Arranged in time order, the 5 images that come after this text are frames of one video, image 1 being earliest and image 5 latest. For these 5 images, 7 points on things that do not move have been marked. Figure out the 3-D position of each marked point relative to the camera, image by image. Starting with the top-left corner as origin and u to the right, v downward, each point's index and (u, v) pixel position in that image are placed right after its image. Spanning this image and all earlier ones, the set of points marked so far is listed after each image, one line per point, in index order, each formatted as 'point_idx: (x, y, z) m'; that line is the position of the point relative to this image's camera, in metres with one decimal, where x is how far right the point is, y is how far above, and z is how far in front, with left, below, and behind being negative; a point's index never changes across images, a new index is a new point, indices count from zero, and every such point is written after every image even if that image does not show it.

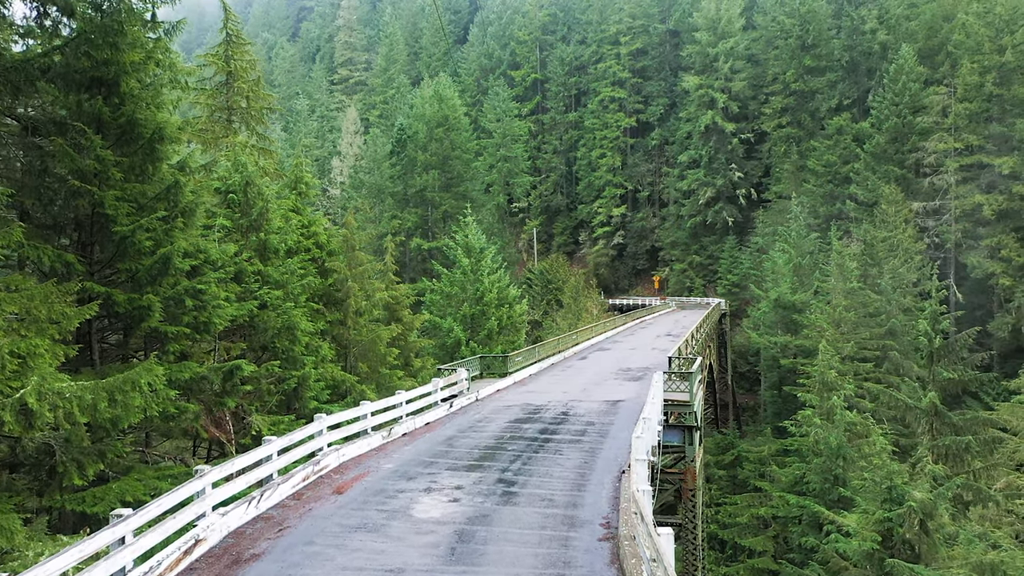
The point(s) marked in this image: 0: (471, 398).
0: (-0.9, -2.3, +13.6) m
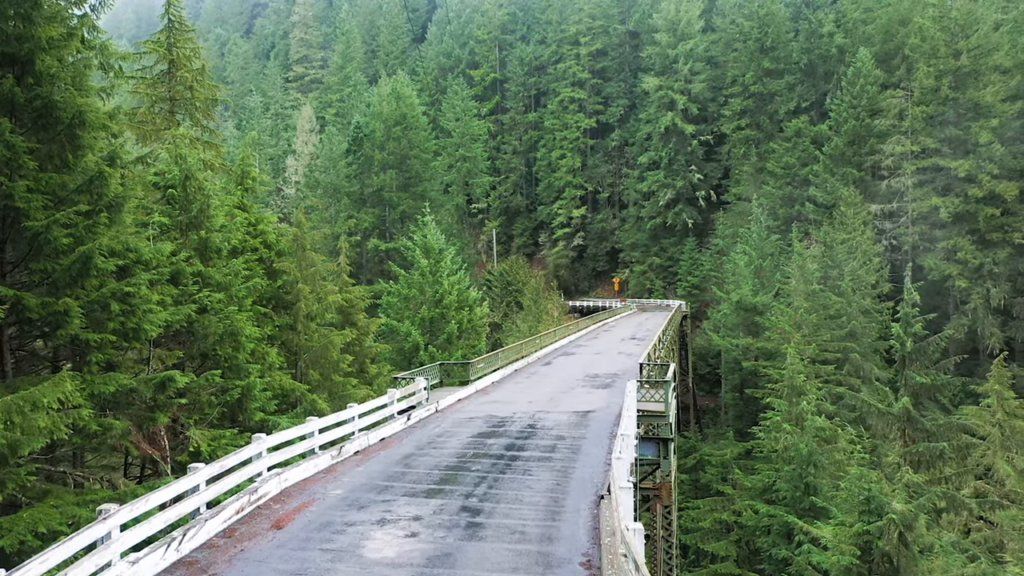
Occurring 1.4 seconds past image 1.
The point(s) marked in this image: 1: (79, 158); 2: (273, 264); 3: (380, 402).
0: (-1.6, -2.4, +12.7) m
1: (-7.8, +2.3, +11.5) m
2: (-7.1, +0.7, +19.0) m
3: (-2.3, -2.0, +11.2) m
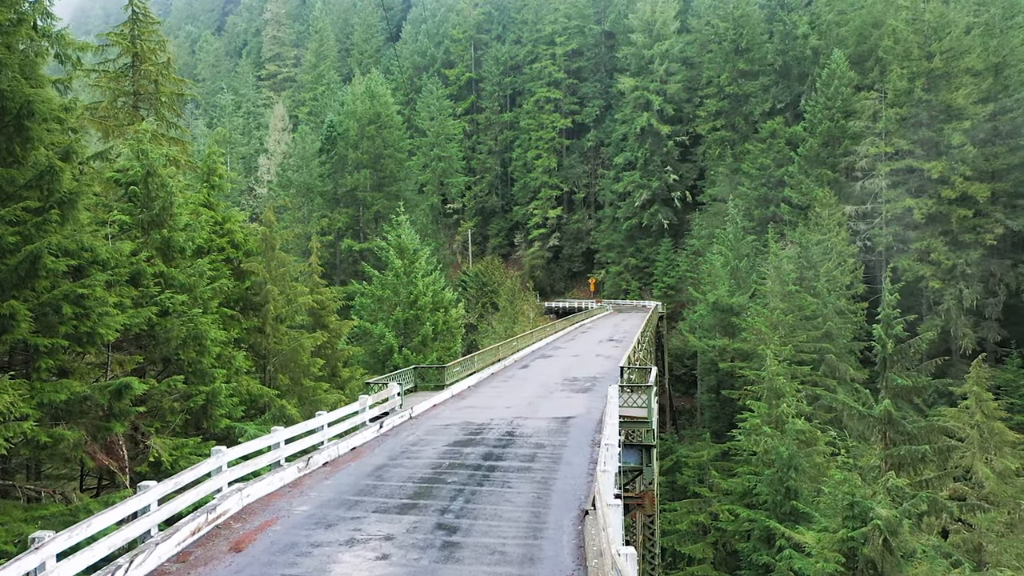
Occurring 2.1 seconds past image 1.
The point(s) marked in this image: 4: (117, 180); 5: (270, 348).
0: (-2.0, -2.4, +12.1) m
1: (-8.2, +2.3, +10.8) m
2: (-7.7, +0.7, +18.3) m
3: (-2.7, -2.0, +10.7) m
4: (-9.8, +2.7, +15.9) m
5: (-6.9, -1.7, +18.4) m
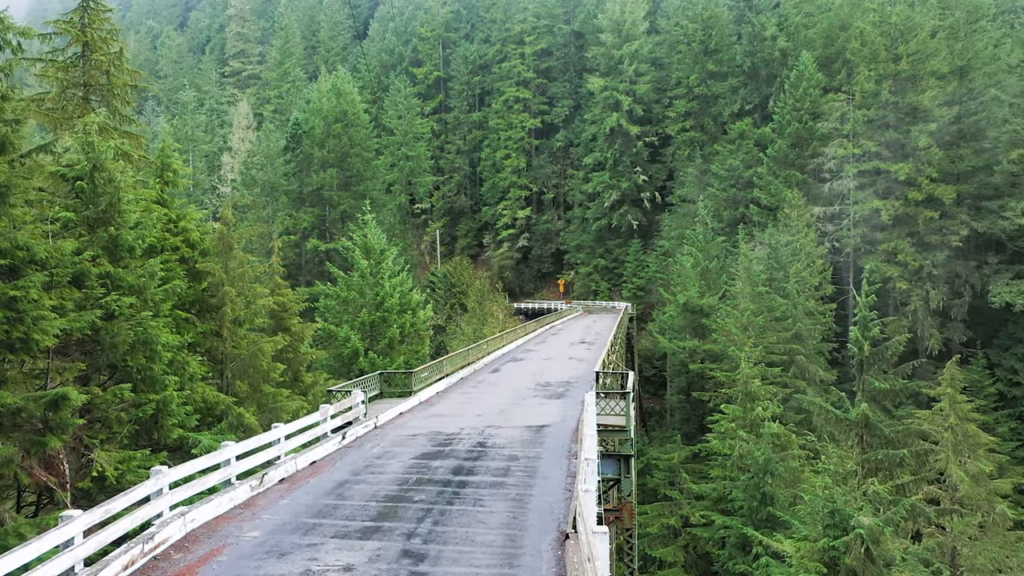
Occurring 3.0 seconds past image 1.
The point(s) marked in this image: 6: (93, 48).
0: (-2.6, -2.5, +11.4) m
1: (-8.6, +2.3, +9.8) m
2: (-8.6, +0.6, +17.3) m
3: (-3.1, -2.0, +9.9) m
4: (-10.5, +2.6, +14.8) m
5: (-7.7, -1.8, +17.4) m
6: (-12.8, +7.3, +19.4) m
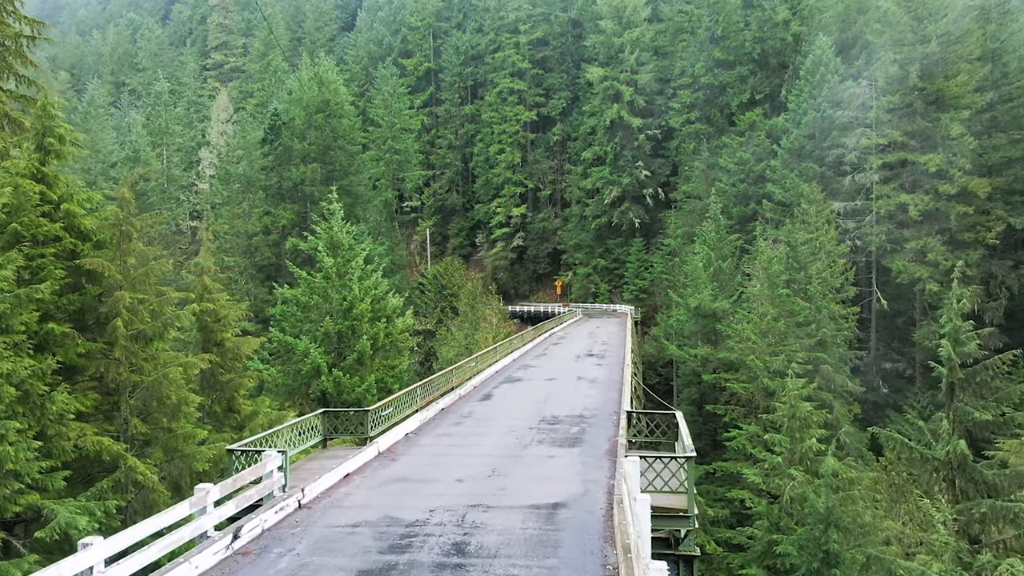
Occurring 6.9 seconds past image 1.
0: (-2.6, -2.5, +7.5) m
1: (-8.6, +2.2, +5.8) m
2: (-8.7, +0.5, +13.3) m
3: (-3.1, -2.1, +6.0) m
4: (-10.5, +2.5, +10.8) m
5: (-7.8, -1.8, +13.4) m
6: (-12.9, +7.2, +15.3) m
